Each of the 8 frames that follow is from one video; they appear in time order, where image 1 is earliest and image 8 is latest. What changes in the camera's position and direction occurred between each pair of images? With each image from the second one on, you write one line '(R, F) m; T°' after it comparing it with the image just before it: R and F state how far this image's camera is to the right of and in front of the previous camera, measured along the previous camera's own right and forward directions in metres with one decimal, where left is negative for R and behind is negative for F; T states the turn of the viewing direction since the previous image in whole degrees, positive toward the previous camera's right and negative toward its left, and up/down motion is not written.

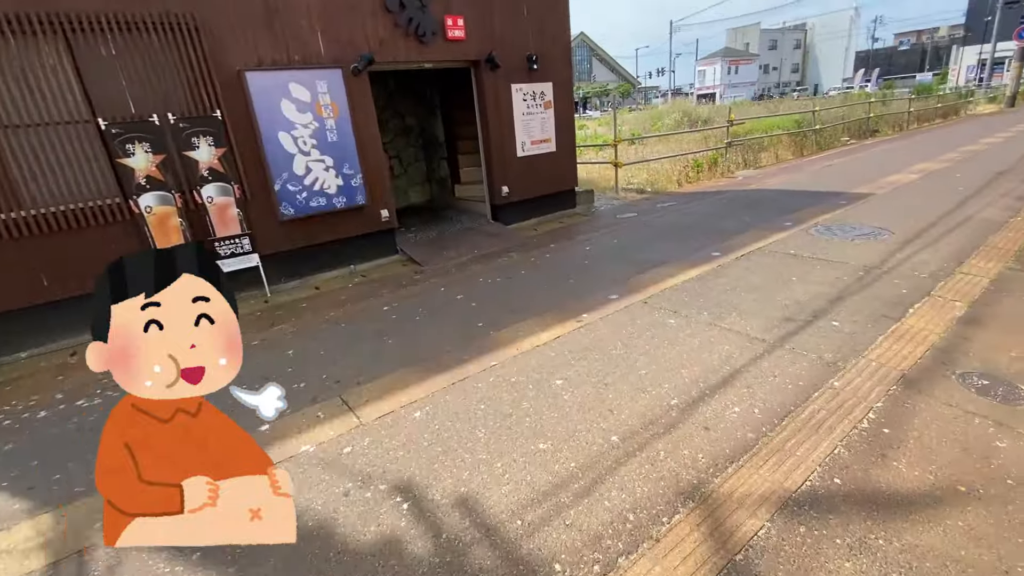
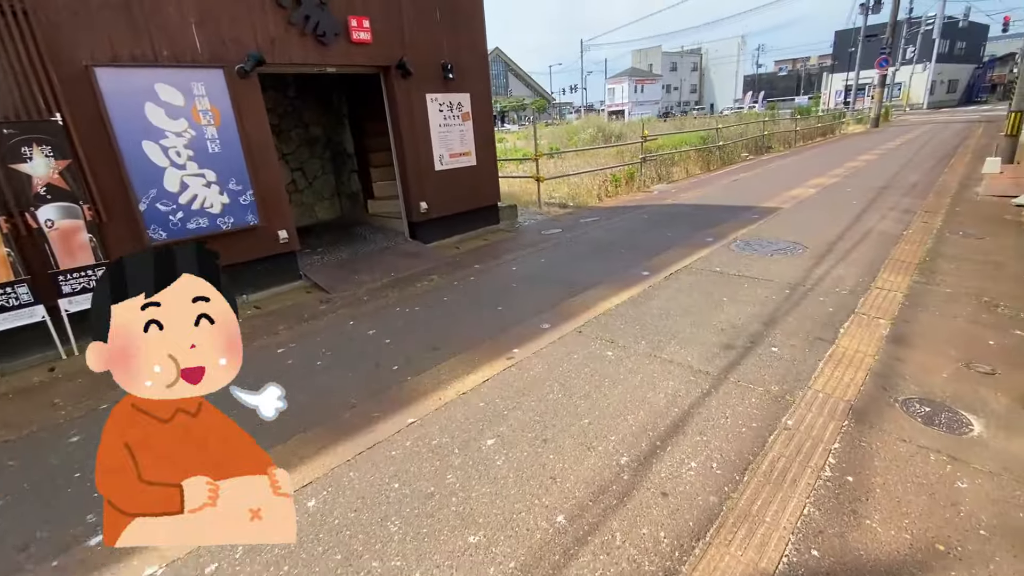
(0.0, +0.4) m; +9°
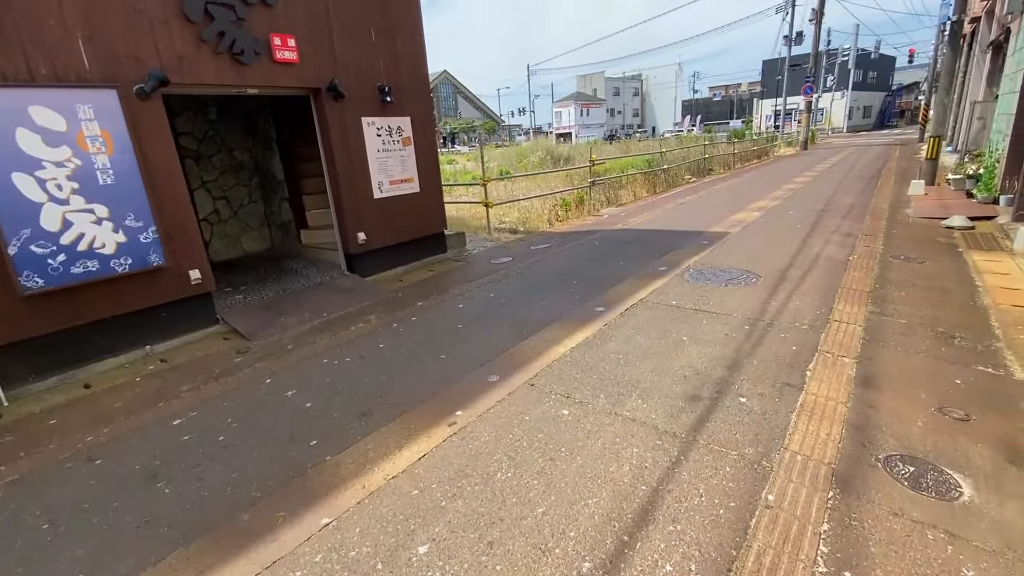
(+0.1, +0.4) m; +5°
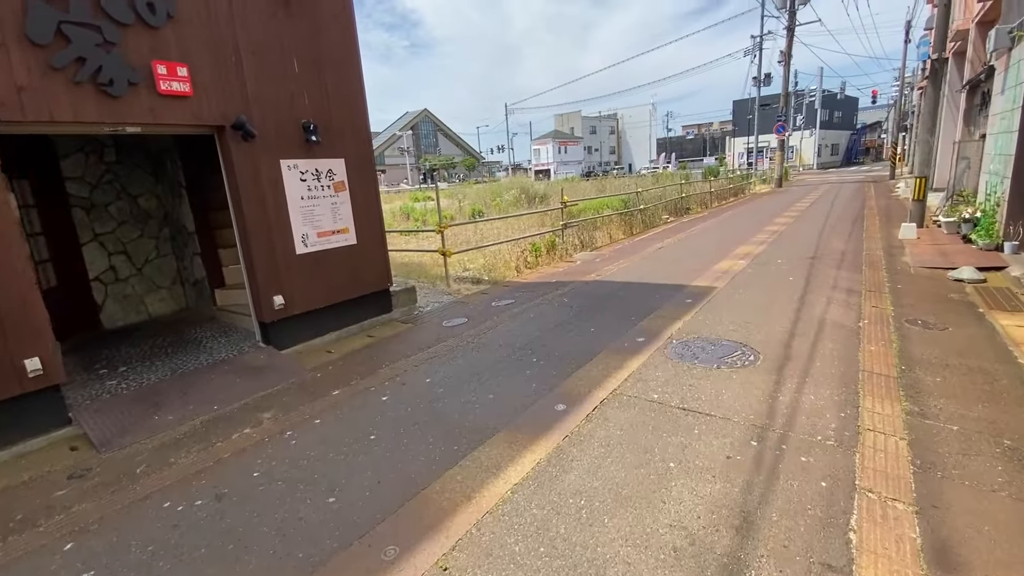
(+0.3, +0.9) m; +2°
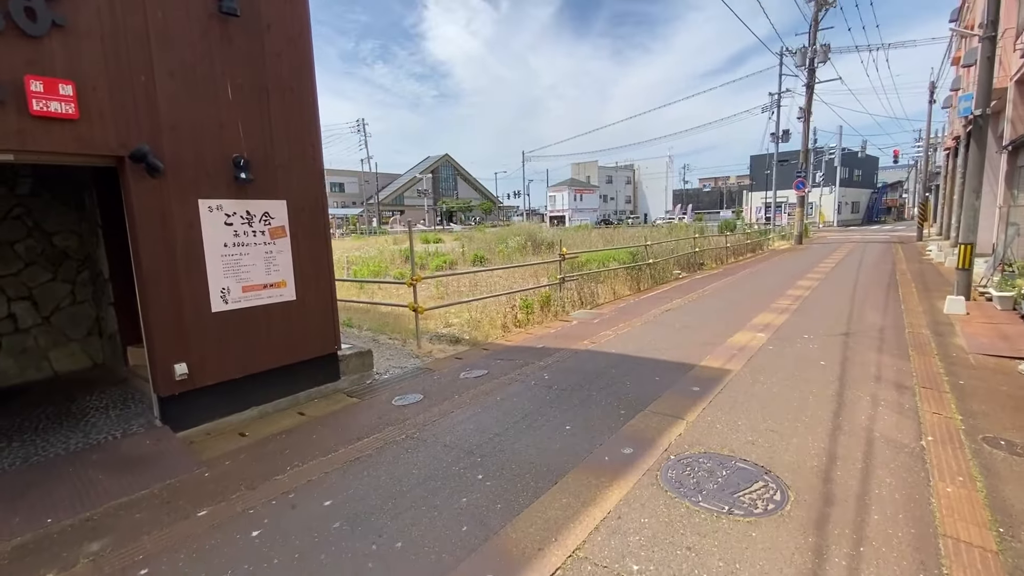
(+0.4, +1.0) m; -2°
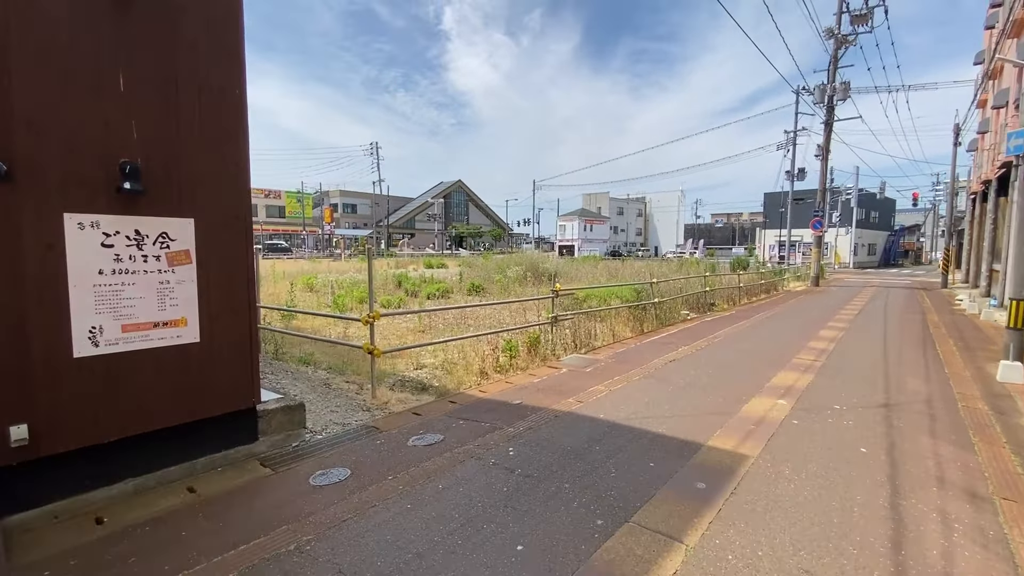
(+0.4, +1.0) m; -1°
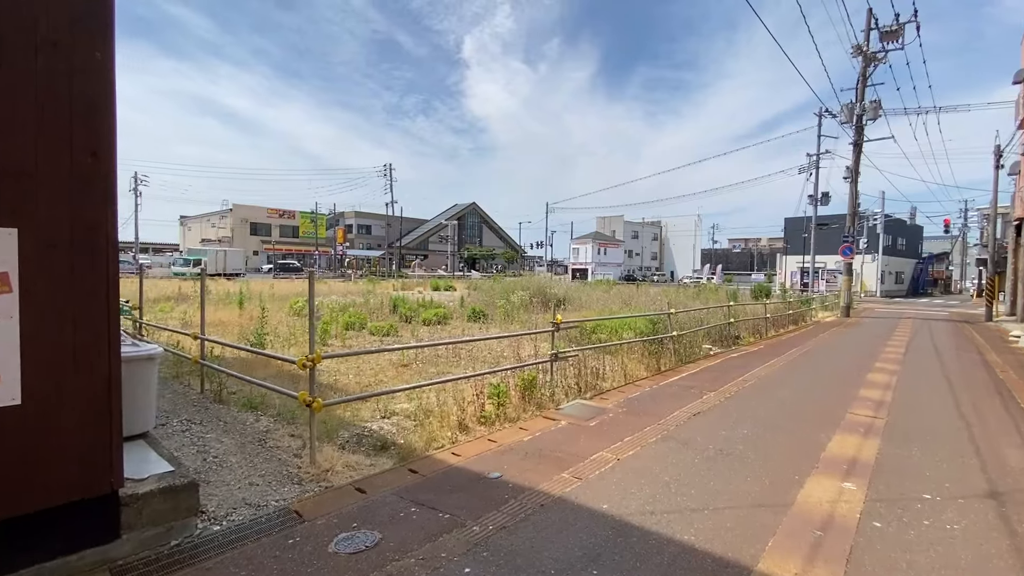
(+0.3, +1.2) m; -2°
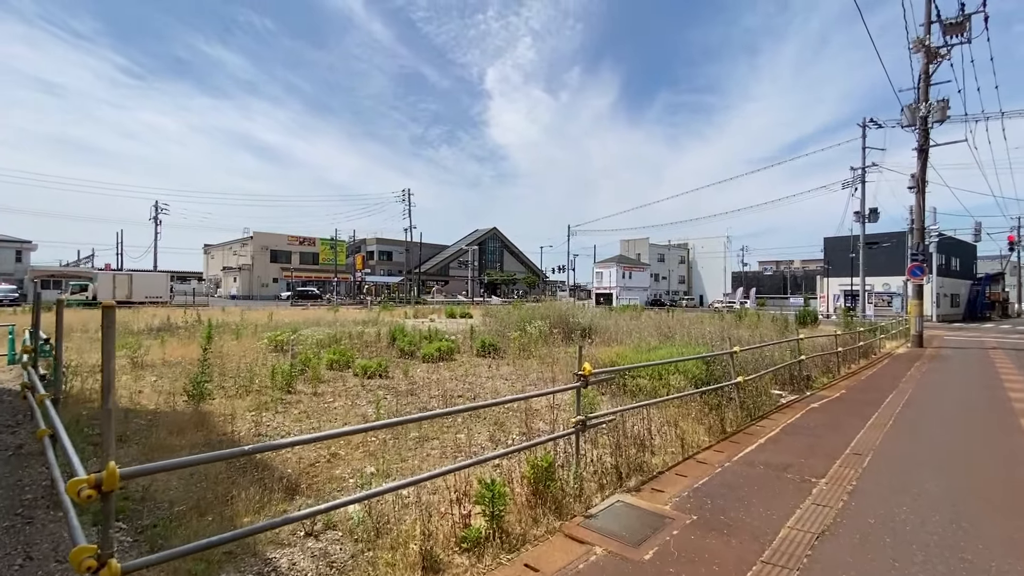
(+0.2, +2.1) m; -3°
